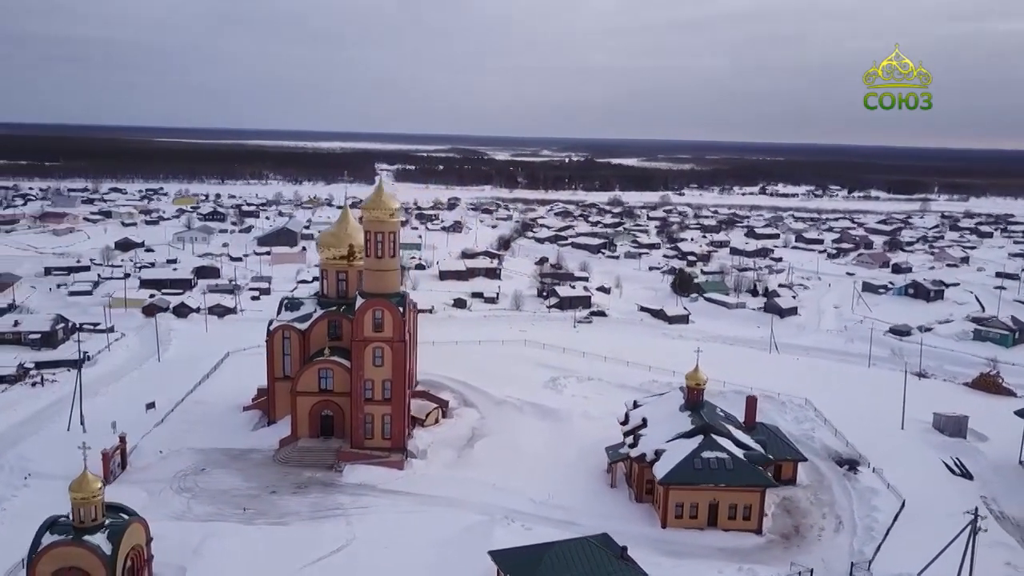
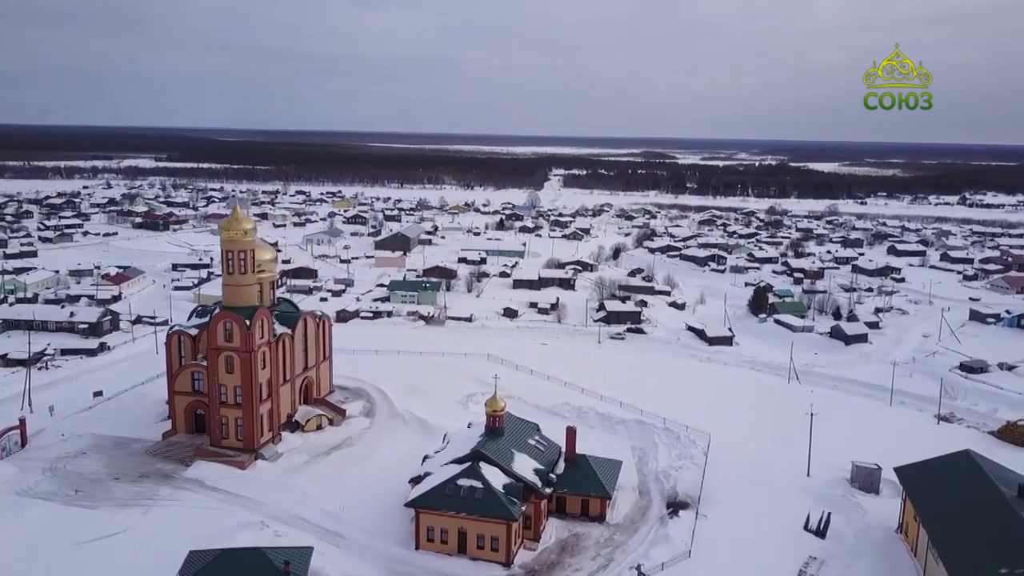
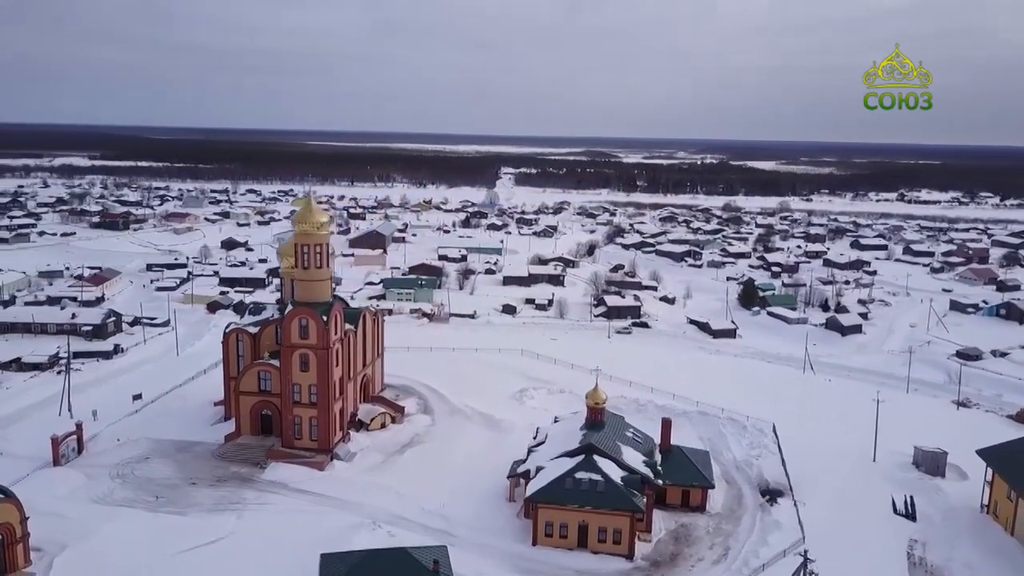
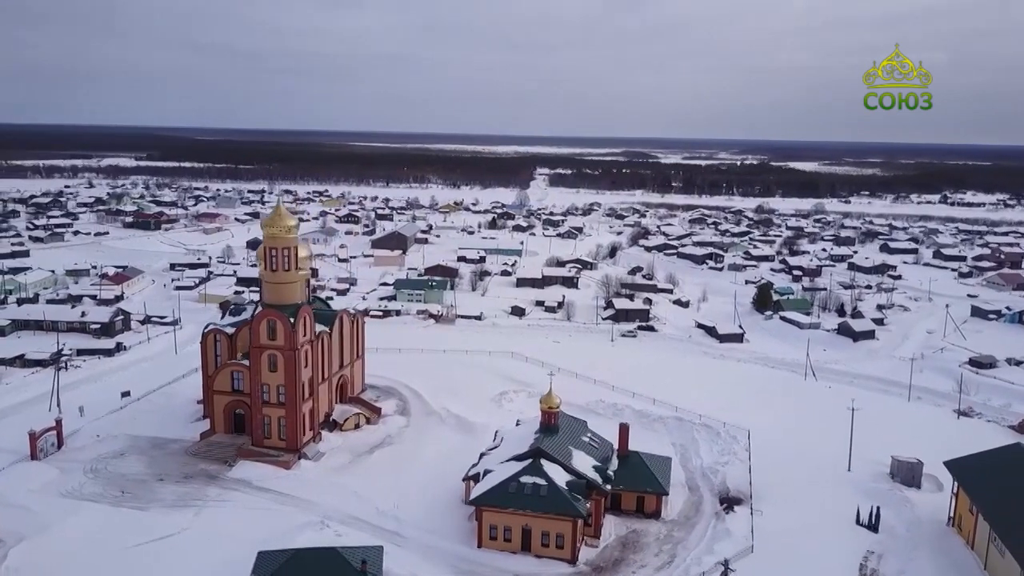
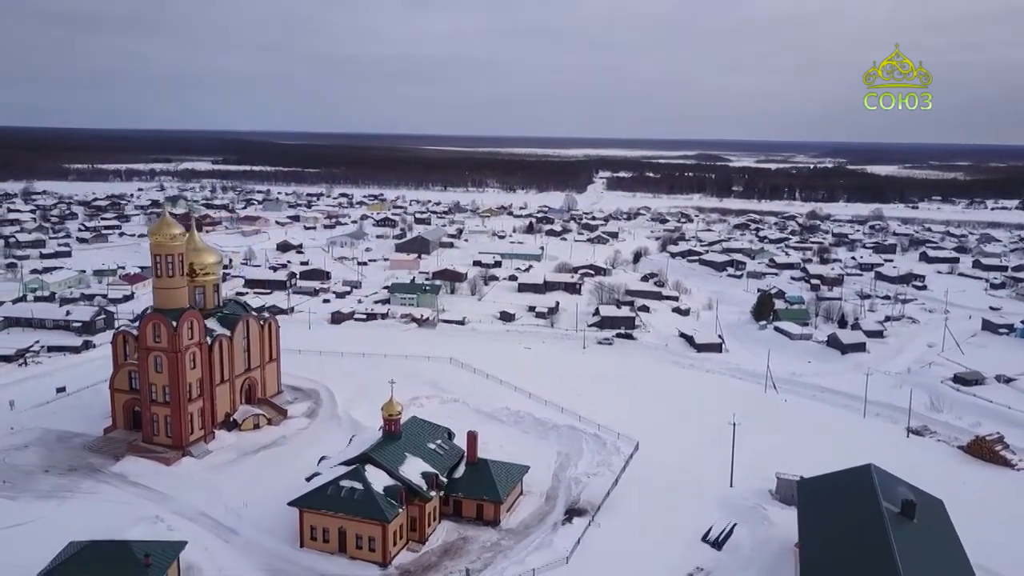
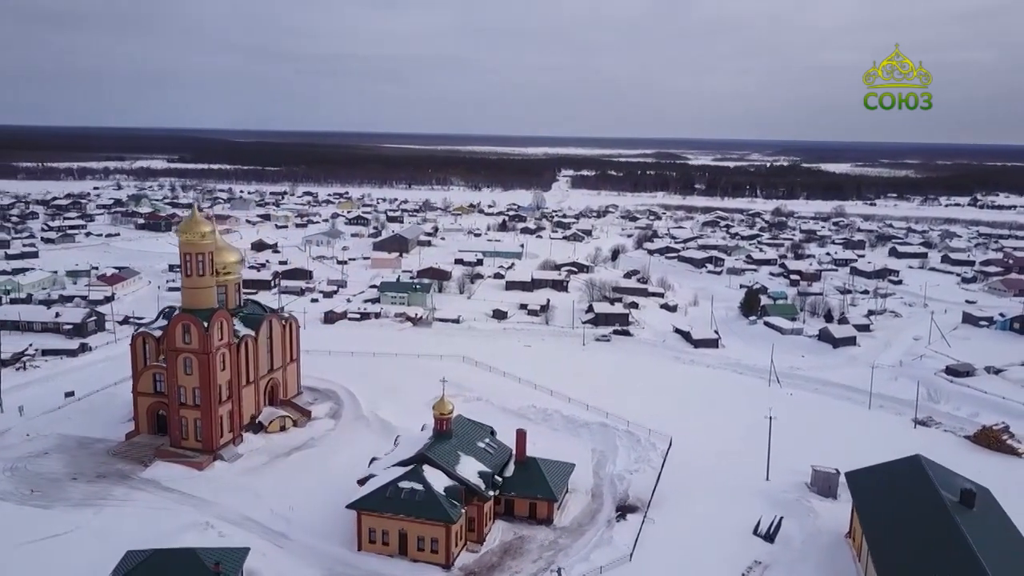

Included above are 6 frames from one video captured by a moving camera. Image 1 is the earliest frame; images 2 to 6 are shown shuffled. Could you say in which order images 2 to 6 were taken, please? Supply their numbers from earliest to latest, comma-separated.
3, 4, 2, 6, 5
